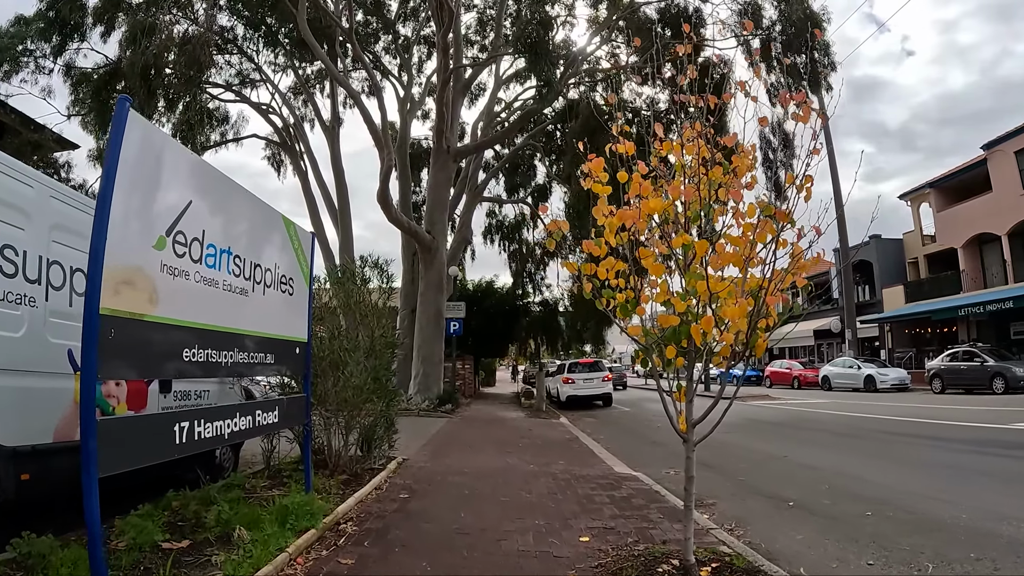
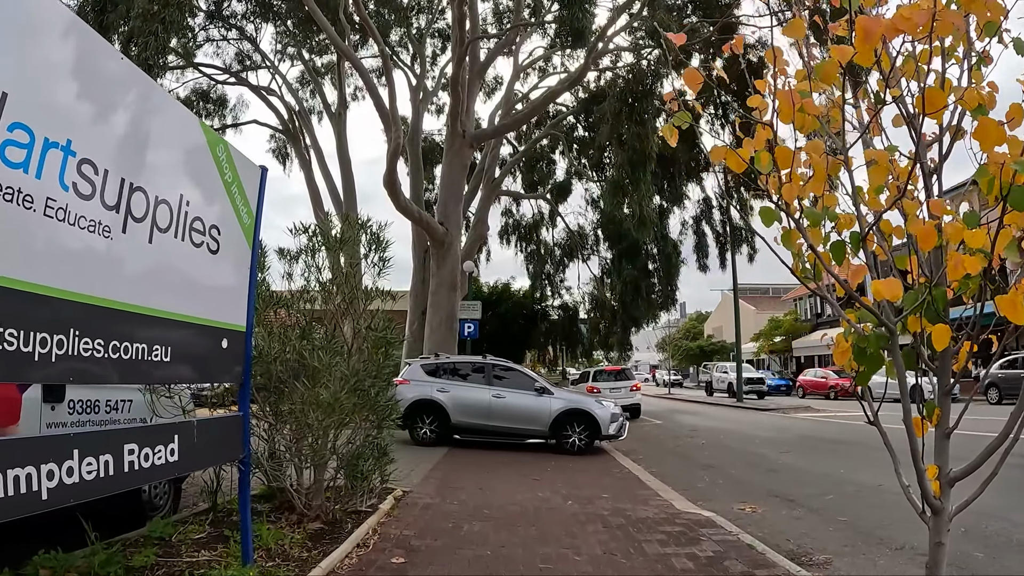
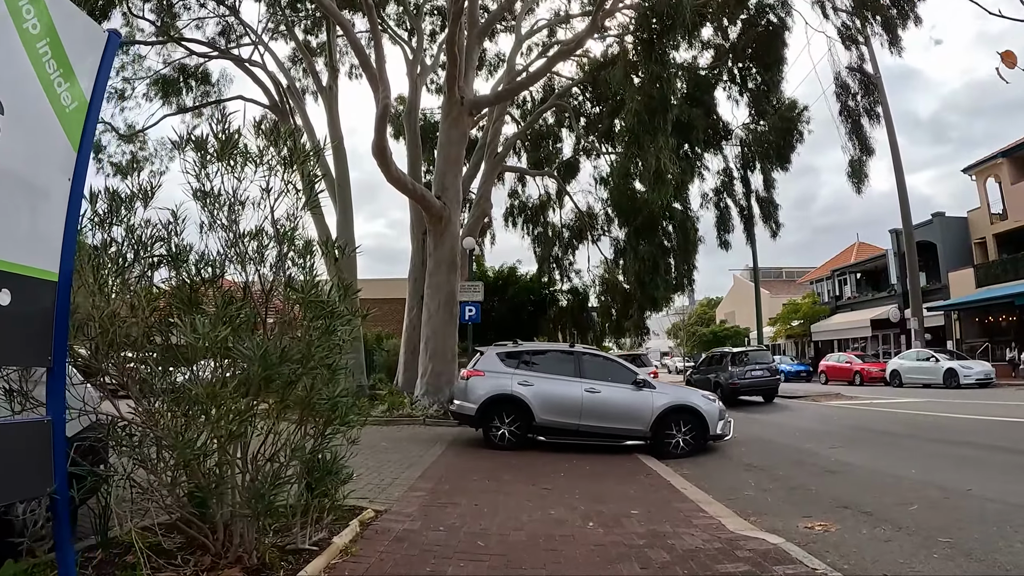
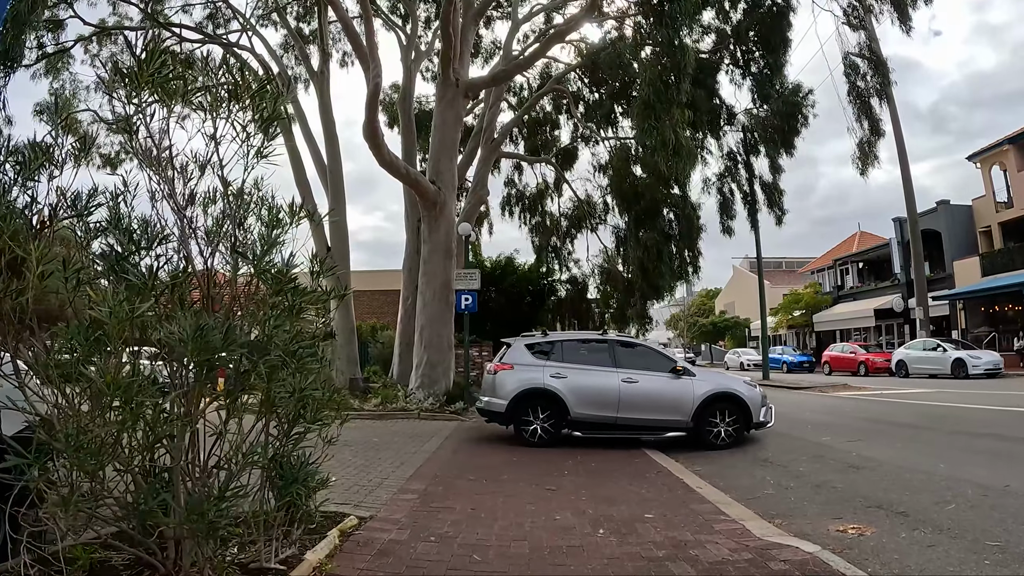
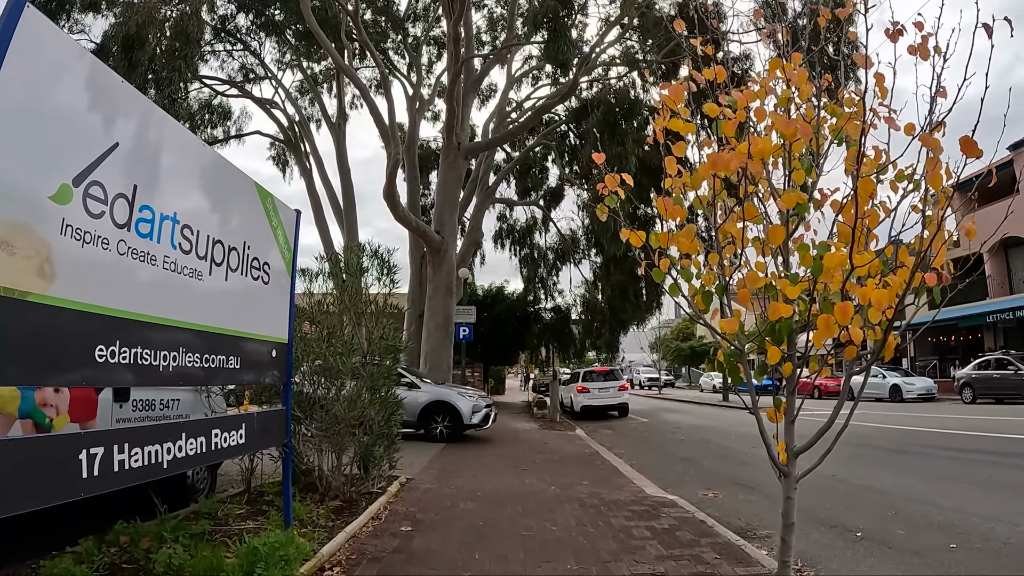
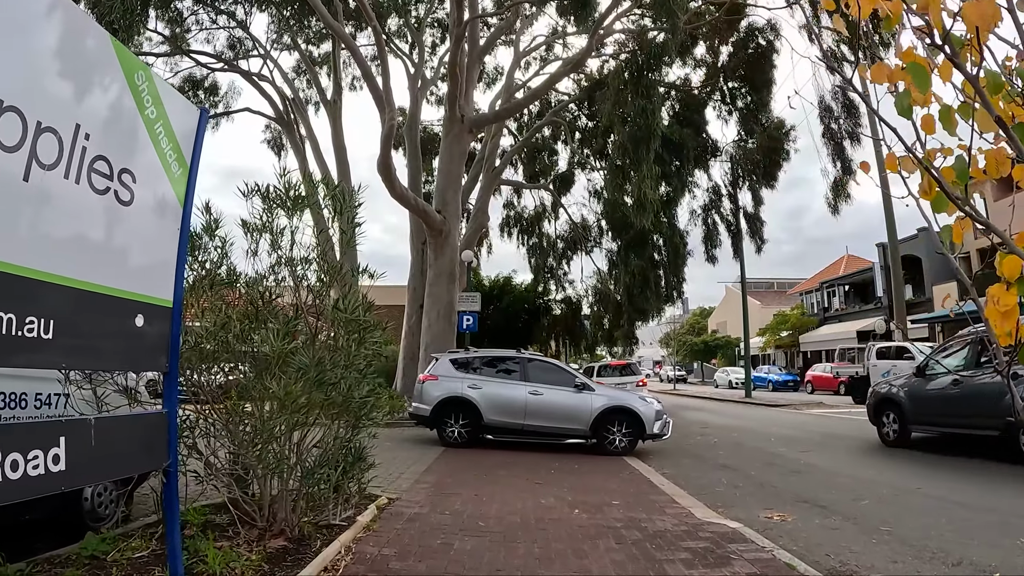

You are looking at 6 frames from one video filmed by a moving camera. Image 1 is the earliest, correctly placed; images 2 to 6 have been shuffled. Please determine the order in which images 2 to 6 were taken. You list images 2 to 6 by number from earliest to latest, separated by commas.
5, 2, 6, 3, 4
